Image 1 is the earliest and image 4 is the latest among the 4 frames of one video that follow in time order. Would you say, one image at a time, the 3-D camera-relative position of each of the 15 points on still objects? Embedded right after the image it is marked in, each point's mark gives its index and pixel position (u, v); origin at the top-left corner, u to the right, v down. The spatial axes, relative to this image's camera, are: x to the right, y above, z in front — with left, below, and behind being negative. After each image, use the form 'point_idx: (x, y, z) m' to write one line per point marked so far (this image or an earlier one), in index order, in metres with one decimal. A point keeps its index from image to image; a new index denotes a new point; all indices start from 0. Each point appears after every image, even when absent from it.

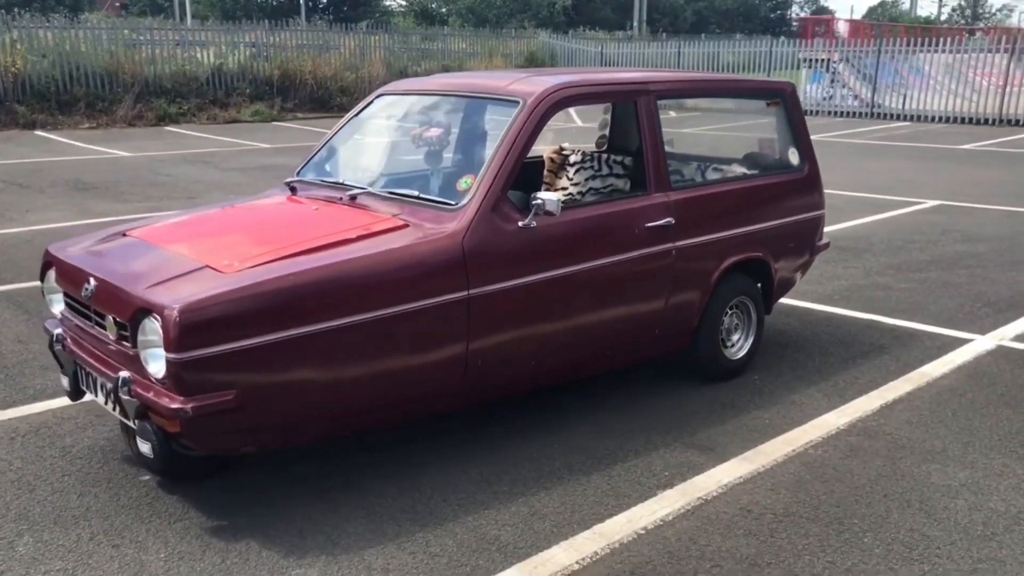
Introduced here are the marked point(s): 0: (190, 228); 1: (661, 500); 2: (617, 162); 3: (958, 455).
0: (-1.4, +0.3, +4.2) m
1: (+0.6, -0.9, +3.7) m
2: (+0.5, +0.6, +4.6) m
3: (+2.0, -0.8, +4.1) m
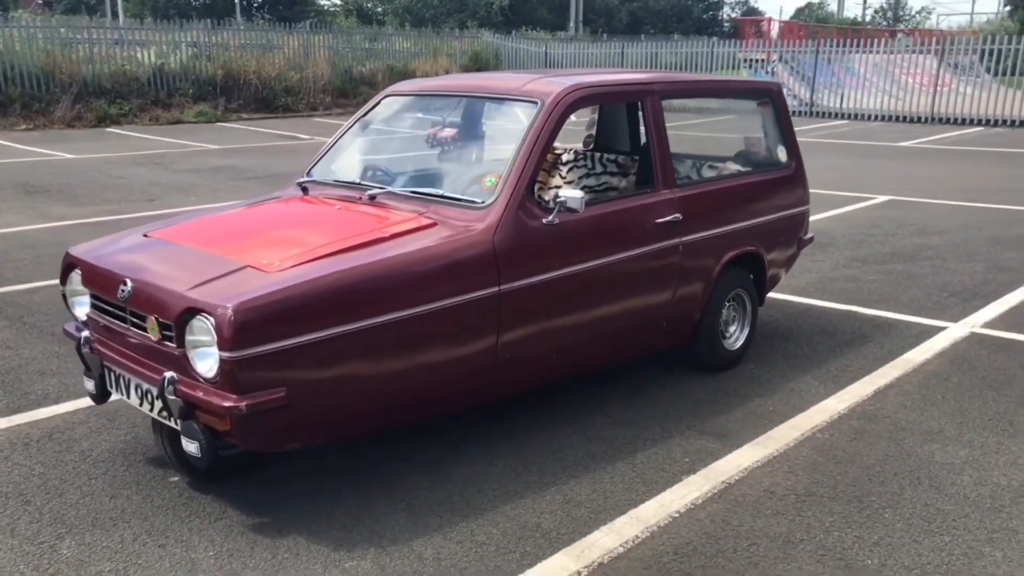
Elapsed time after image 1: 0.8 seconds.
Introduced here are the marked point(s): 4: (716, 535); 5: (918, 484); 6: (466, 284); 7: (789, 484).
0: (-1.4, +0.3, +4.2) m
1: (+0.7, -0.8, +3.9) m
2: (+0.5, +0.7, +4.8) m
3: (+2.1, -0.7, +4.4) m
4: (+0.8, -0.9, +3.5) m
5: (+1.7, -0.8, +3.9) m
6: (-0.2, 0.0, +3.8) m
7: (+1.2, -0.8, +3.9) m
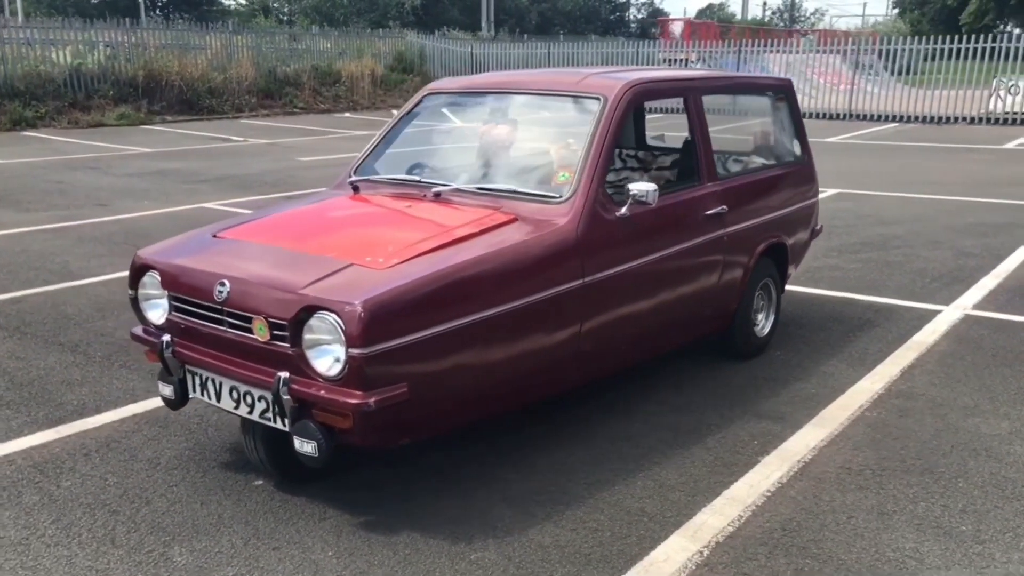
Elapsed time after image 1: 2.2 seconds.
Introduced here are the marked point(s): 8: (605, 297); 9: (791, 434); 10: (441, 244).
0: (-1.0, +0.3, +4.1) m
1: (+1.1, -0.8, +4.0) m
2: (+0.8, +0.7, +4.9) m
3: (+2.4, -0.6, +4.7) m
4: (+1.2, -0.9, +3.6) m
5: (+2.1, -0.7, +4.1) m
6: (+0.2, 0.0, +3.9) m
7: (+1.5, -0.8, +4.1) m
8: (+0.4, 0.0, +4.2) m
9: (+1.3, -0.7, +4.4) m
10: (-0.3, +0.2, +3.7) m
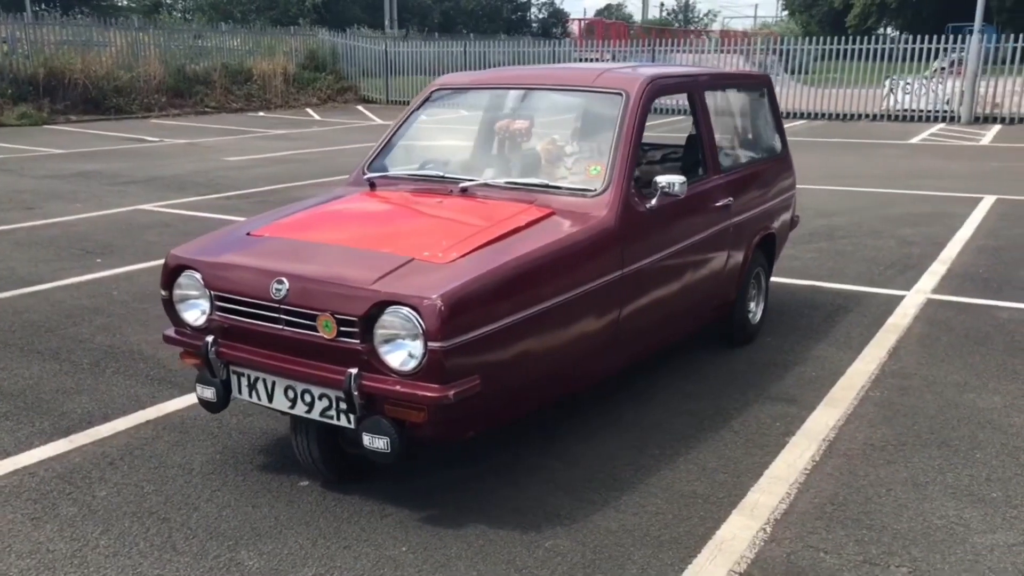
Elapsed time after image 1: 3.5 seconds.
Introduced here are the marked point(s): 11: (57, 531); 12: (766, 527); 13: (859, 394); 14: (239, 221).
0: (-0.9, +0.3, +4.0) m
1: (+1.3, -0.7, +4.2) m
2: (+0.8, +0.8, +5.0) m
3: (+2.5, -0.5, +5.0) m
4: (+1.4, -0.8, +3.8) m
5: (+2.2, -0.7, +4.4) m
6: (+0.4, +0.1, +3.9) m
7: (+1.7, -0.7, +4.3) m
8: (+0.6, 0.0, +4.3) m
9: (+1.5, -0.6, +4.6) m
10: (-0.1, +0.2, +3.7) m
11: (-1.7, -0.9, +3.4) m
12: (+1.0, -0.9, +3.5) m
13: (+1.8, -0.6, +4.9) m
14: (-2.9, +0.7, +9.9) m
